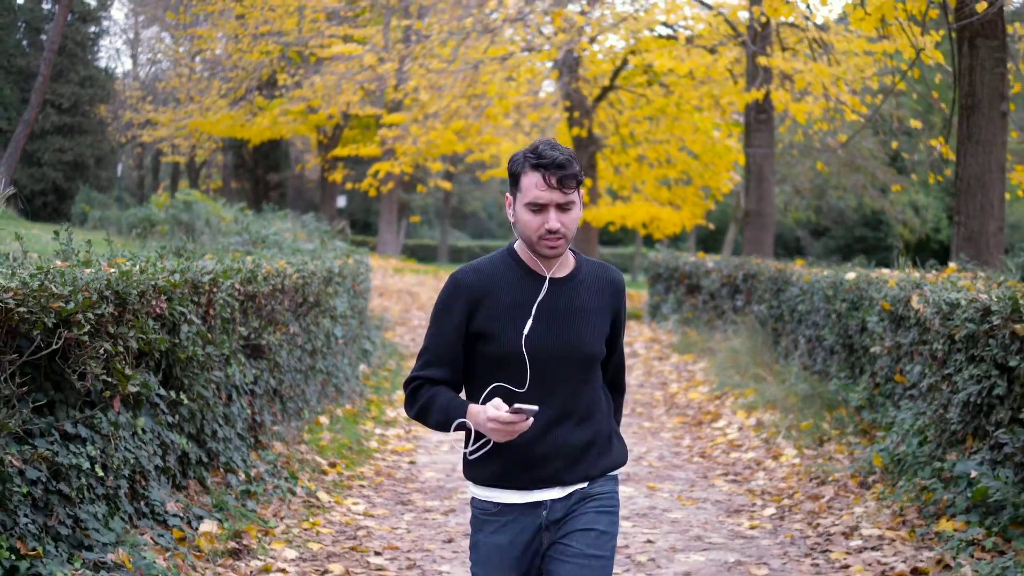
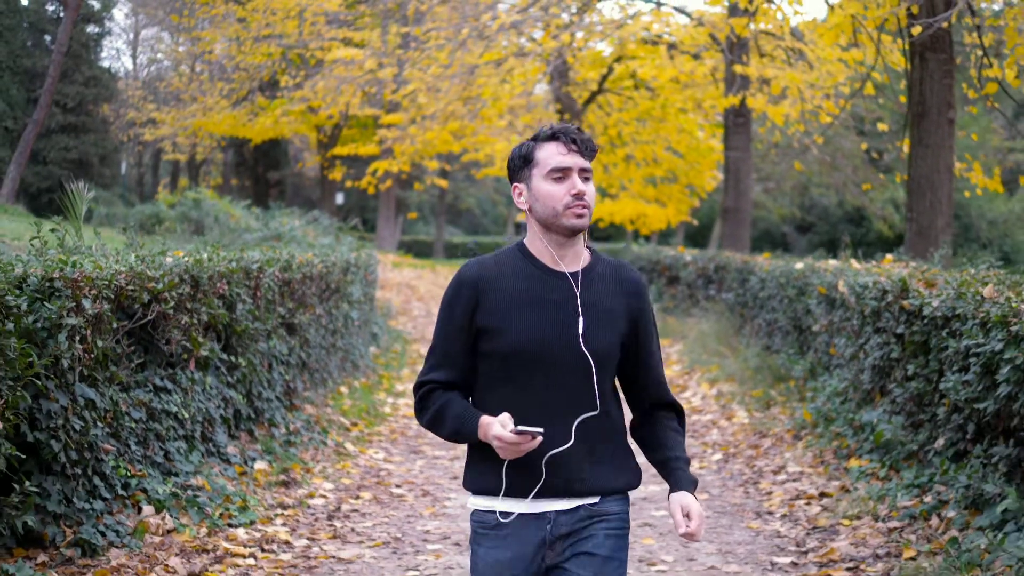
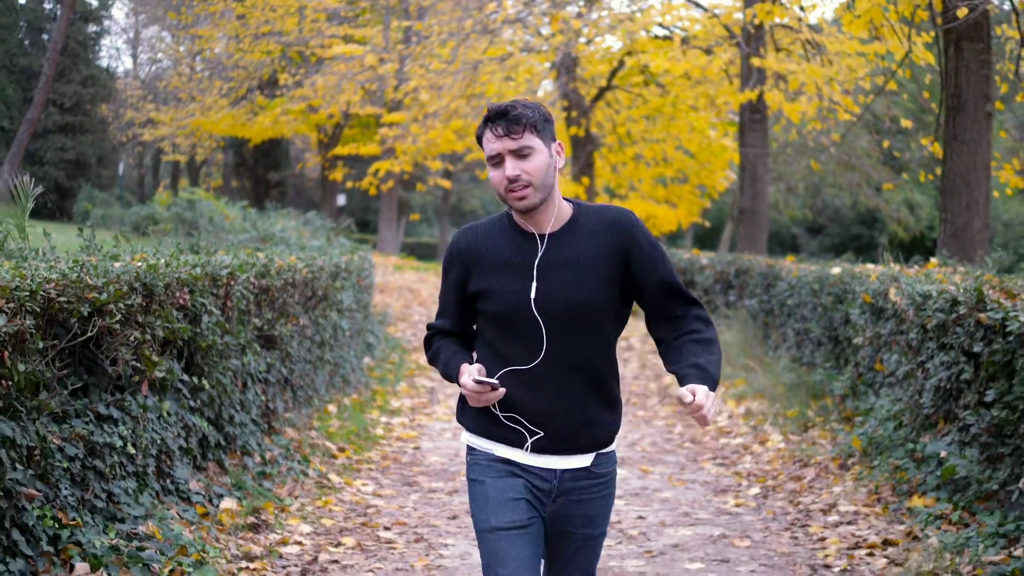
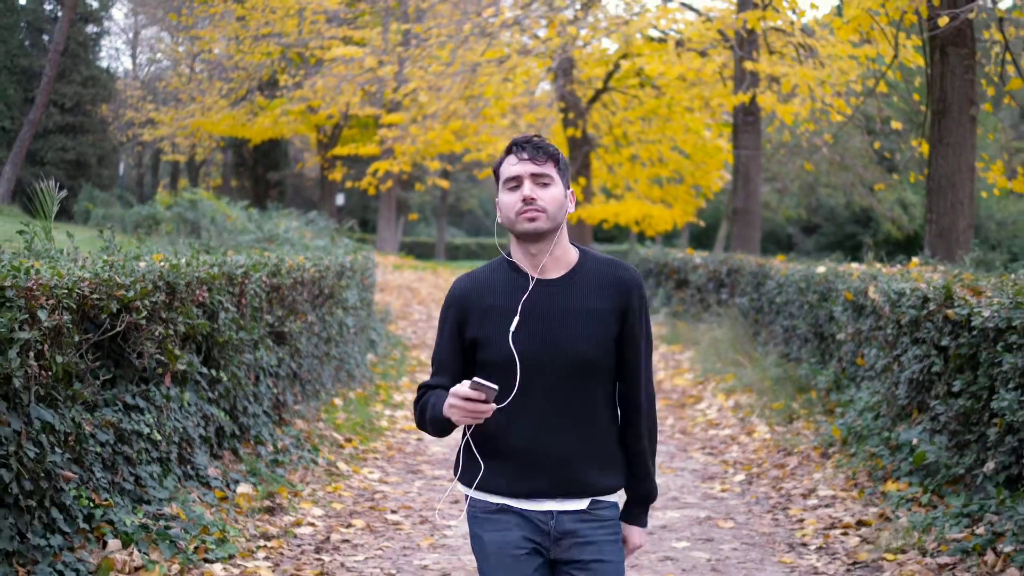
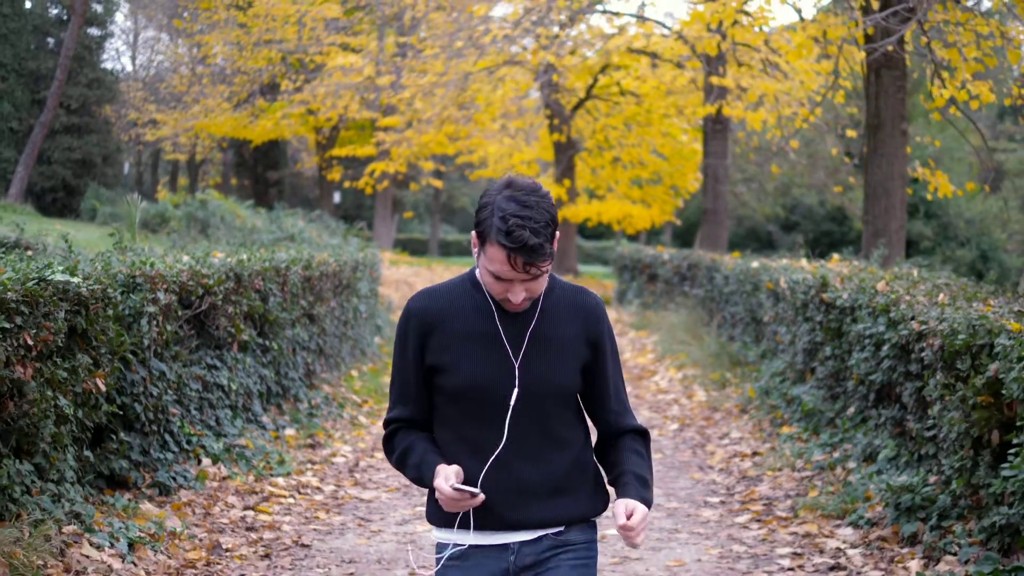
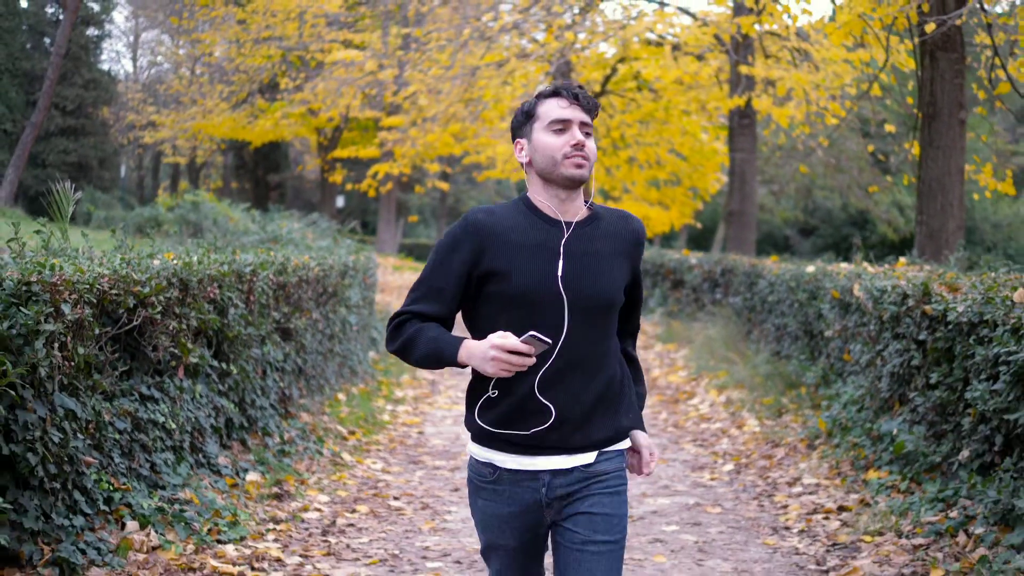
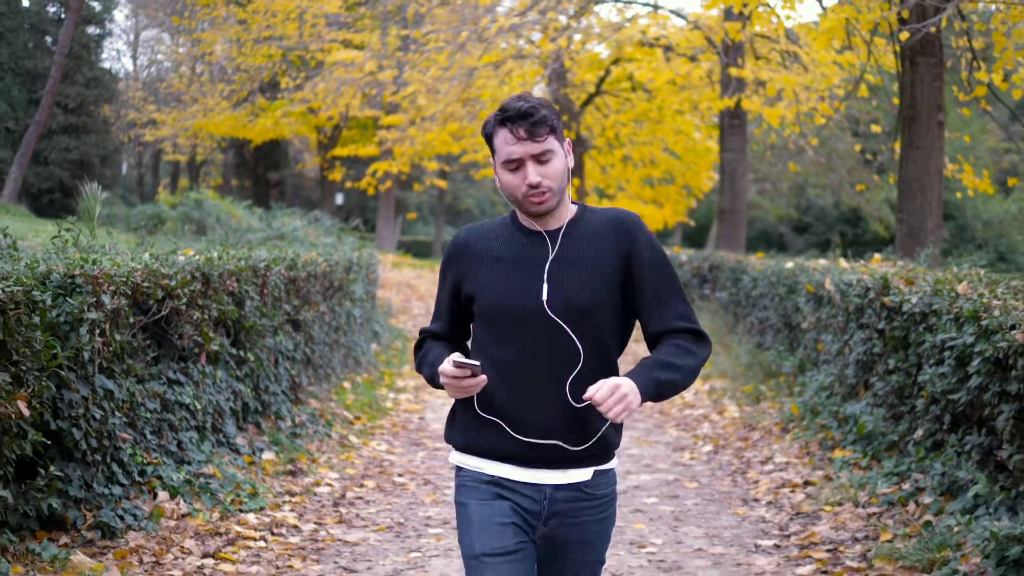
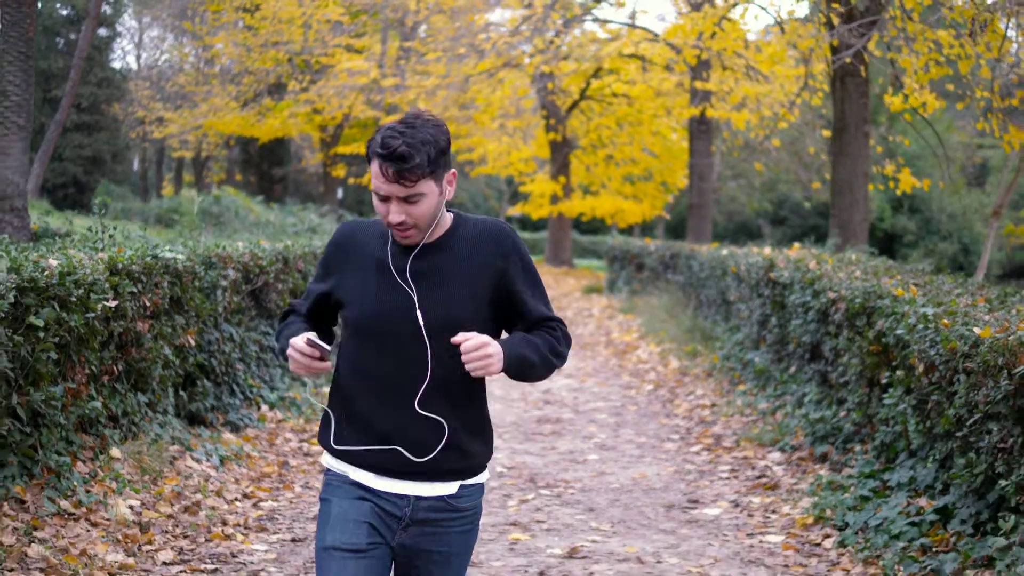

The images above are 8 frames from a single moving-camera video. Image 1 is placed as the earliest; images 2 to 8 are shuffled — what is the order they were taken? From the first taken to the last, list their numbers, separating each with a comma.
3, 4, 6, 2, 7, 5, 8
